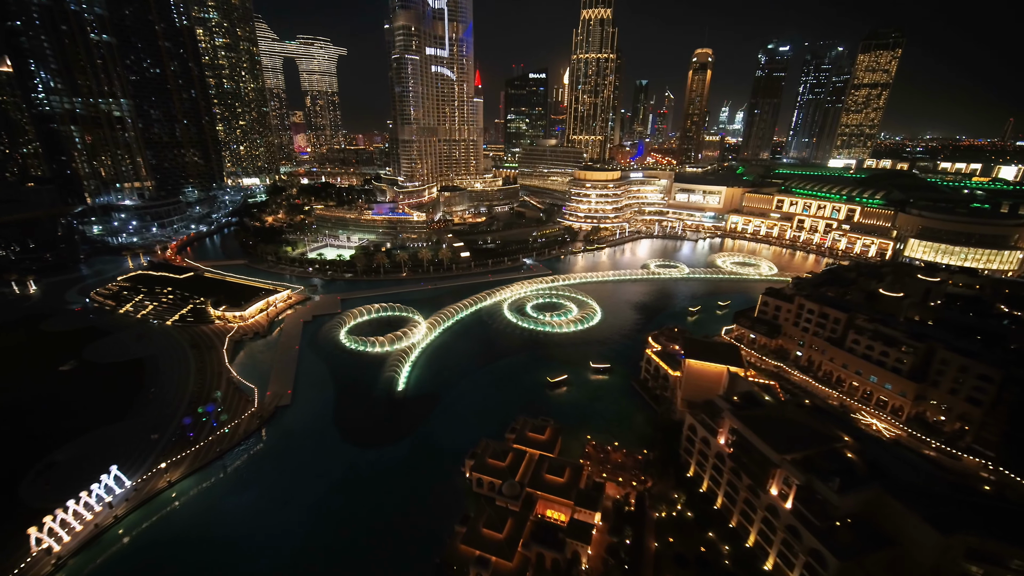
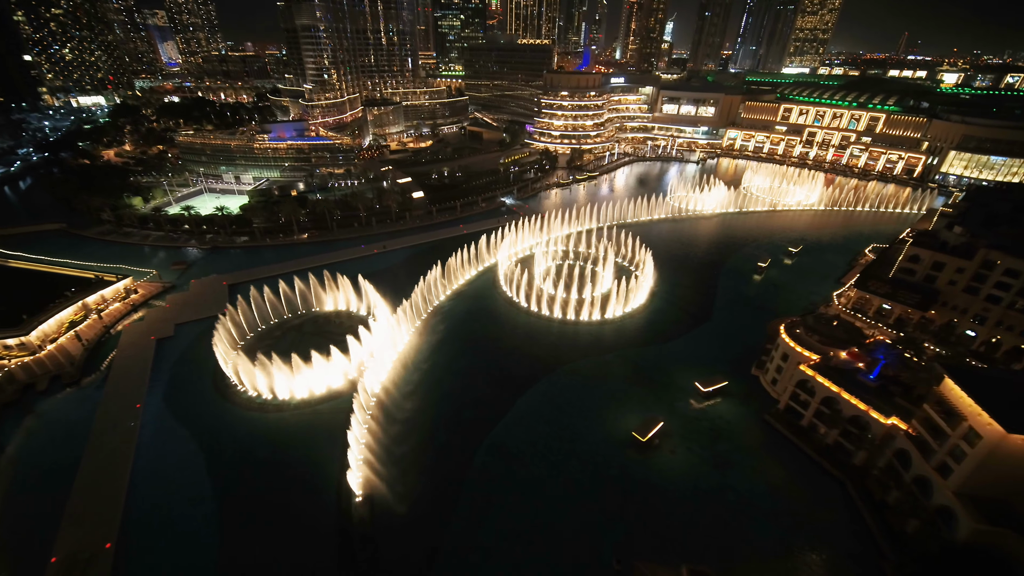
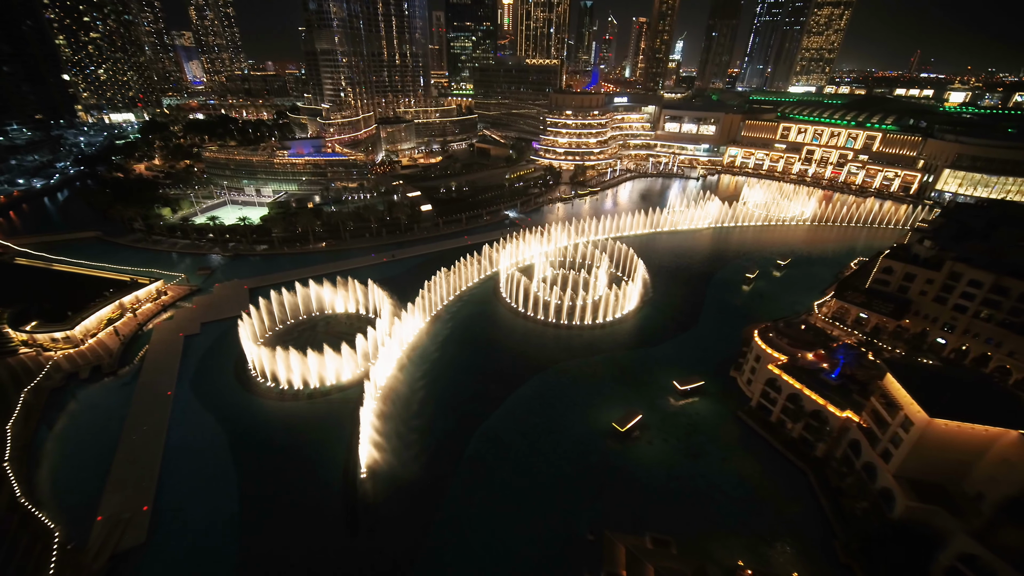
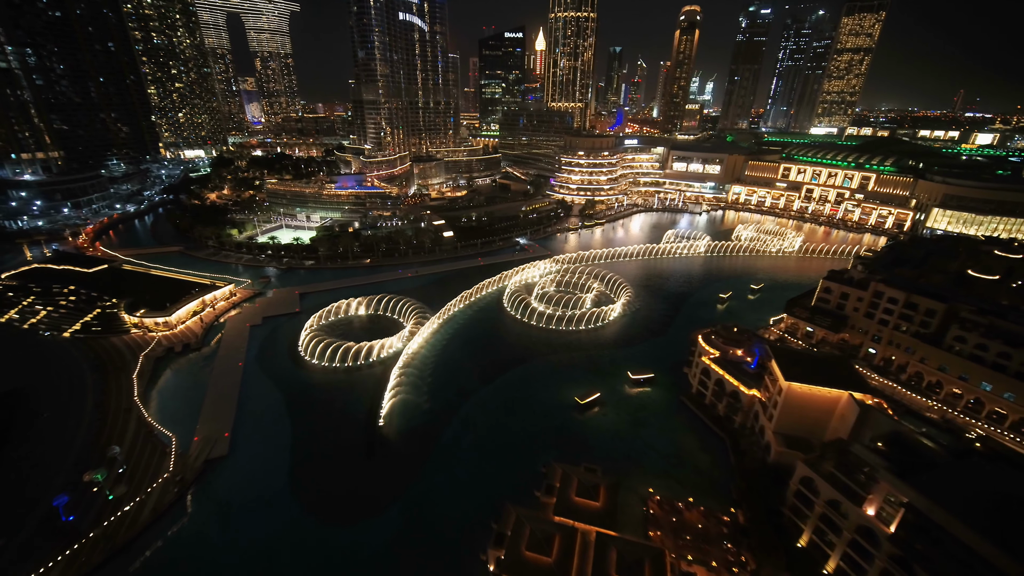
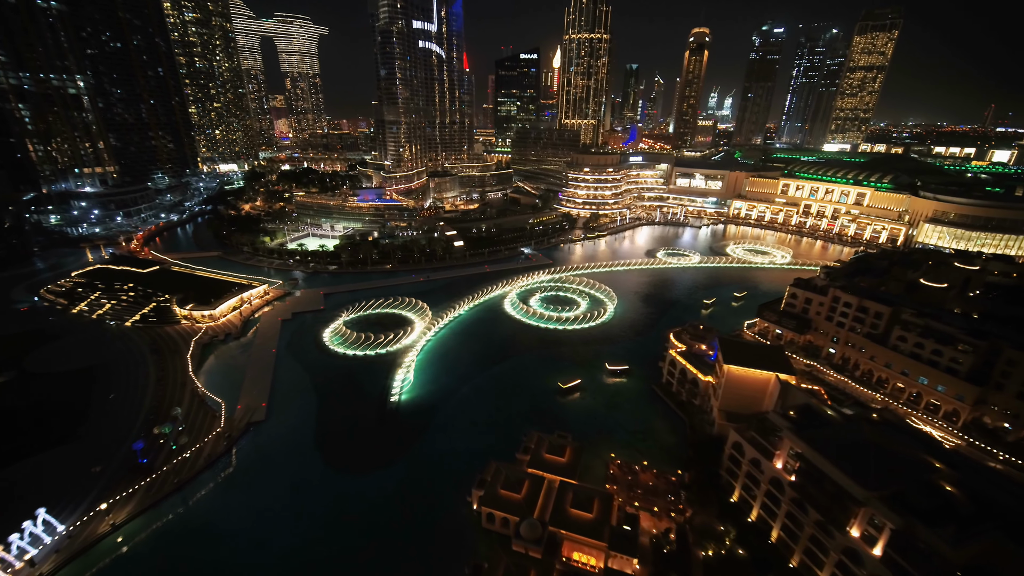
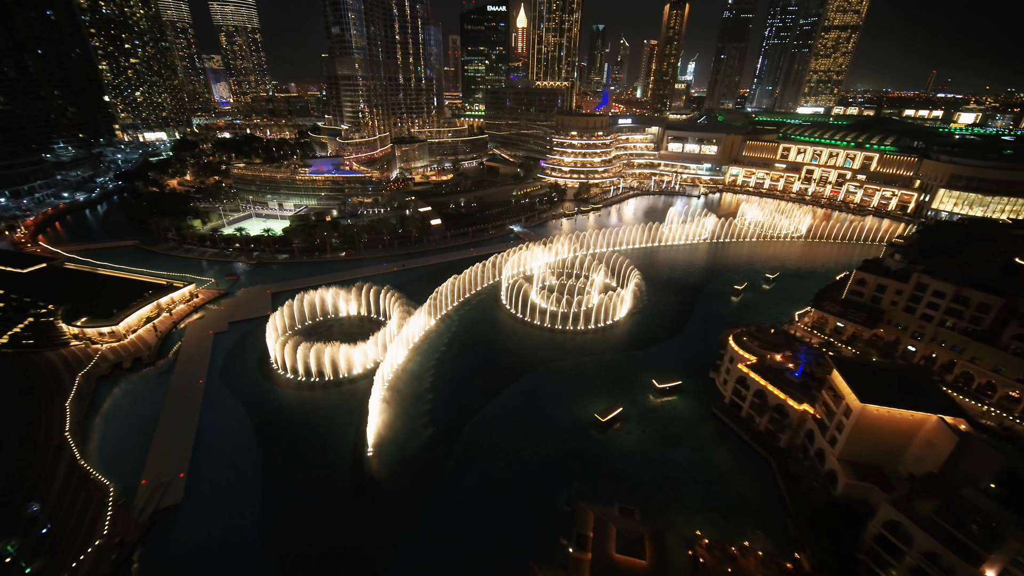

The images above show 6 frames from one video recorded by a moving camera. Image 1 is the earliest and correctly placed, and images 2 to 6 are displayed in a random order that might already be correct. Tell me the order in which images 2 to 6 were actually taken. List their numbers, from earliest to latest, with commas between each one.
5, 4, 6, 3, 2
